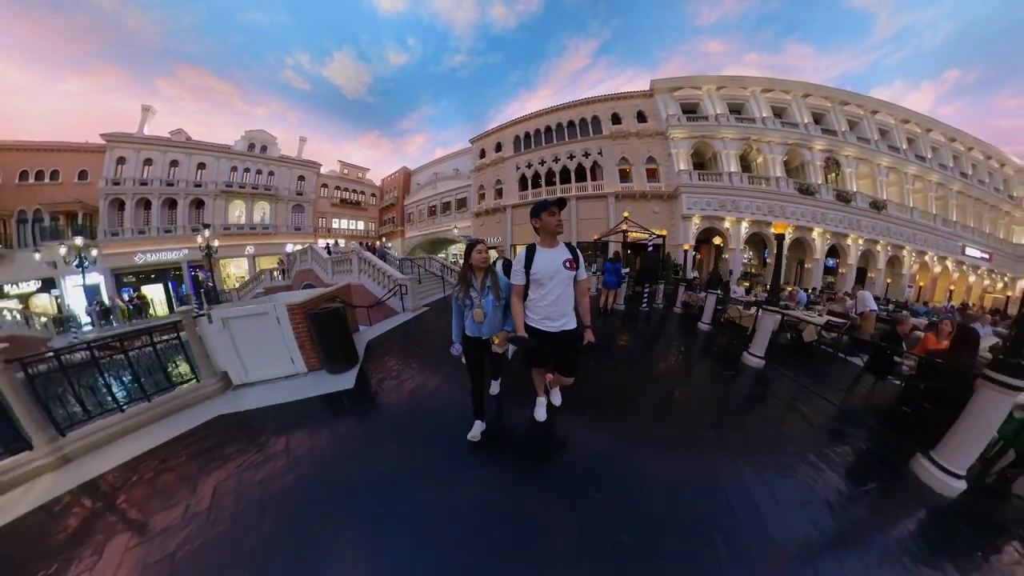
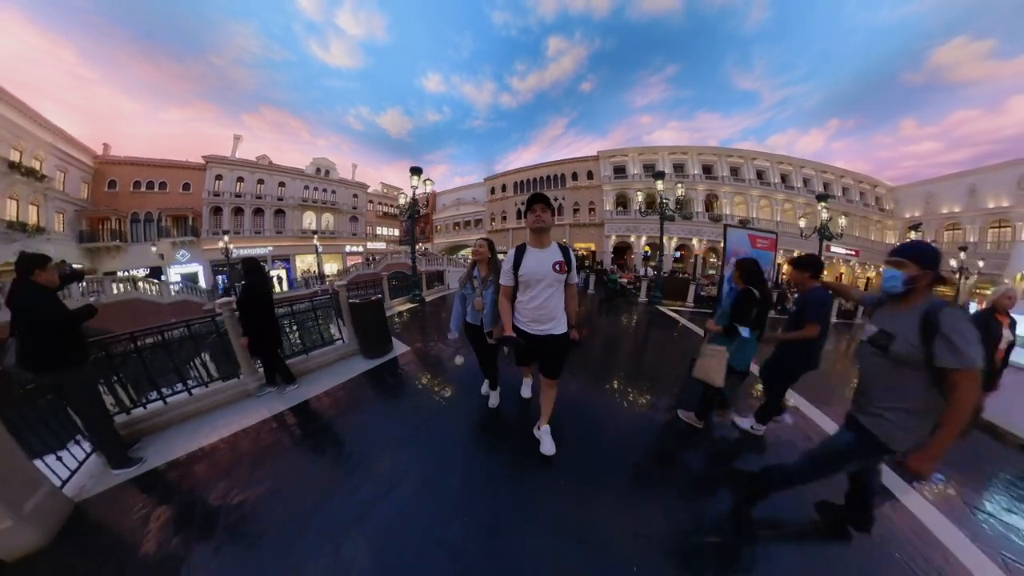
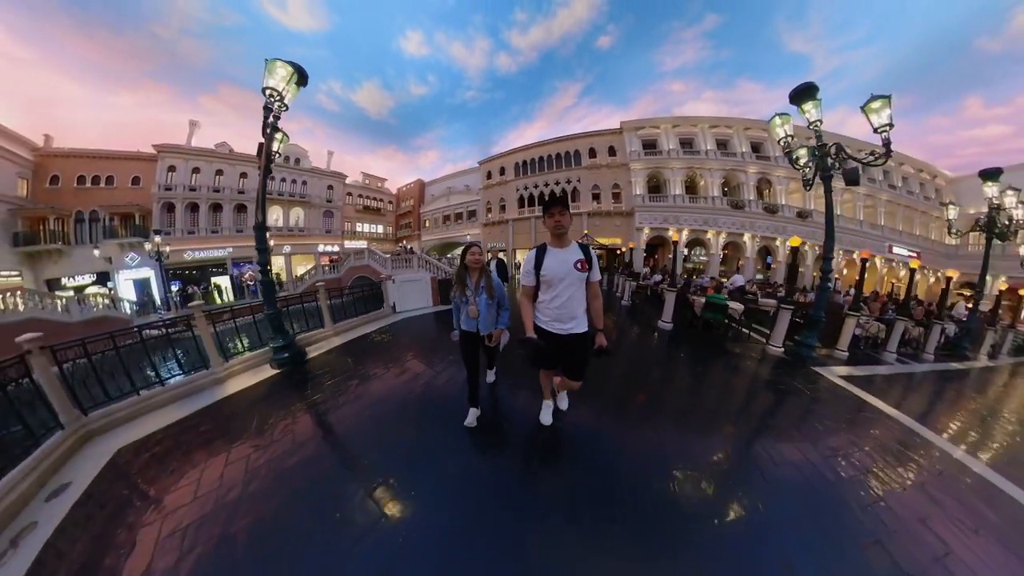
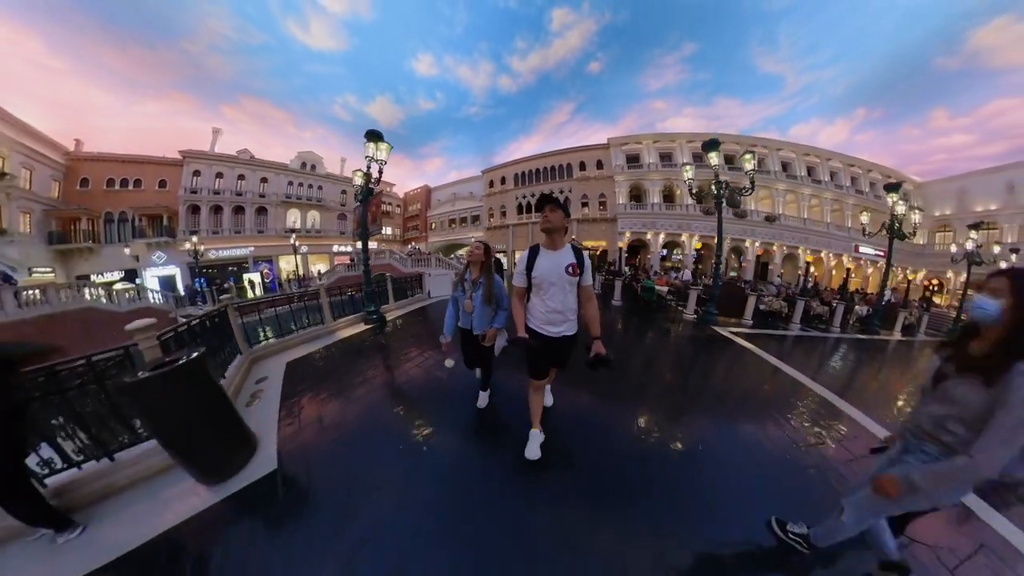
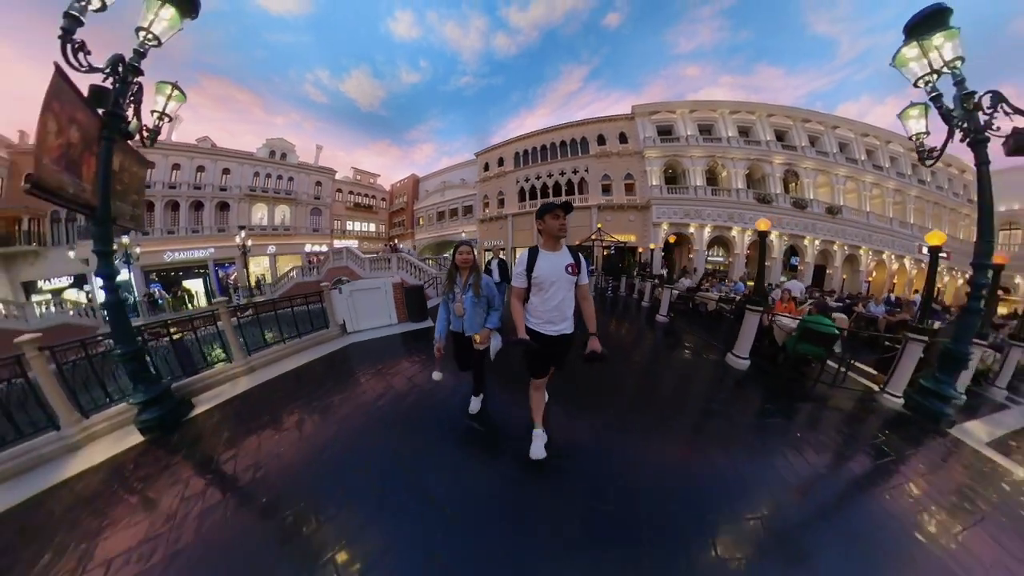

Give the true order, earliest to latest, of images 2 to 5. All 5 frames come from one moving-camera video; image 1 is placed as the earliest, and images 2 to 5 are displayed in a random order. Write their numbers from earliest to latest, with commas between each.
5, 3, 4, 2
